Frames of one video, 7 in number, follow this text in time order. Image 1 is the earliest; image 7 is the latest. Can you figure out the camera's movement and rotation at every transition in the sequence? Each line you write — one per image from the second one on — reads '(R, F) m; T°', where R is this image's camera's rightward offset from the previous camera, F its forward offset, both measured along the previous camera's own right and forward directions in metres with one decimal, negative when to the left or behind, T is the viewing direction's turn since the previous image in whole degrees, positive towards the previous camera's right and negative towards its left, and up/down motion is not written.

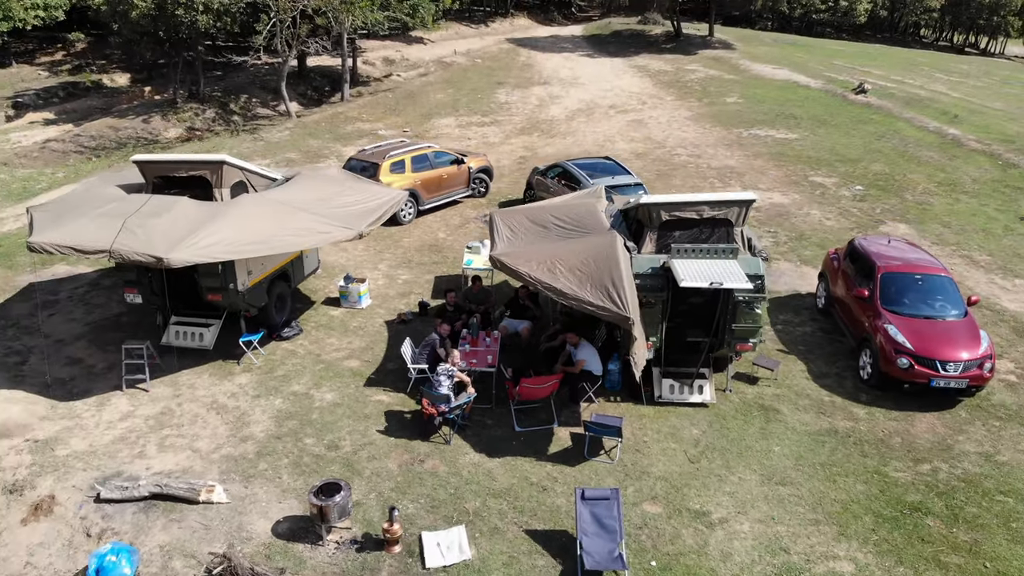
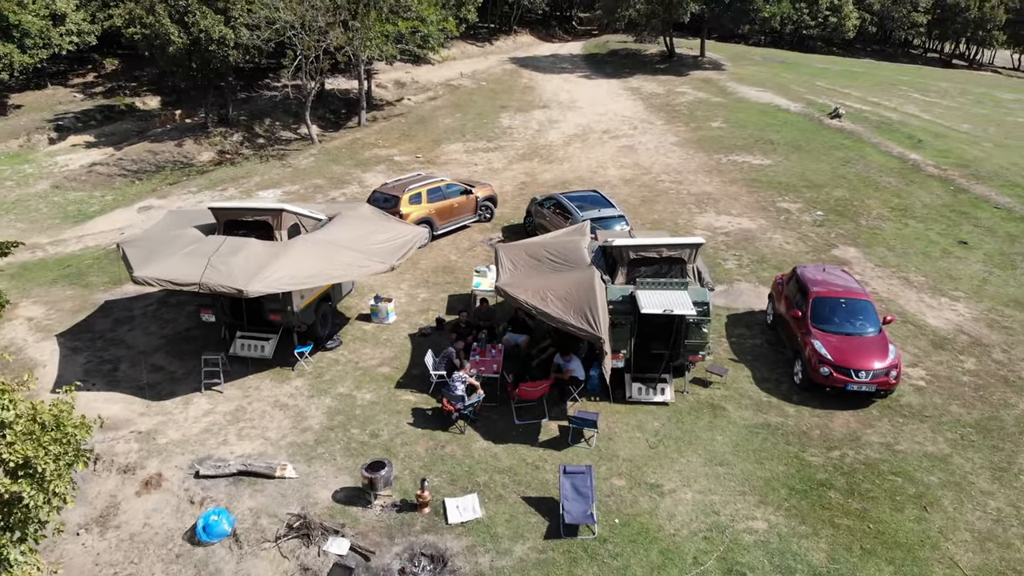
(0.0, -2.2) m; 0°
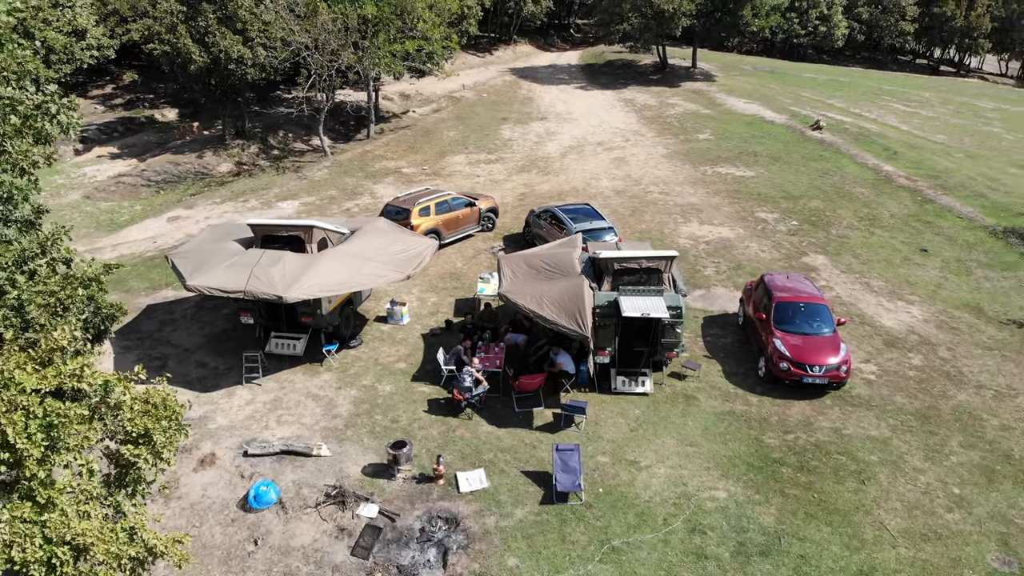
(0.0, -1.6) m; 0°
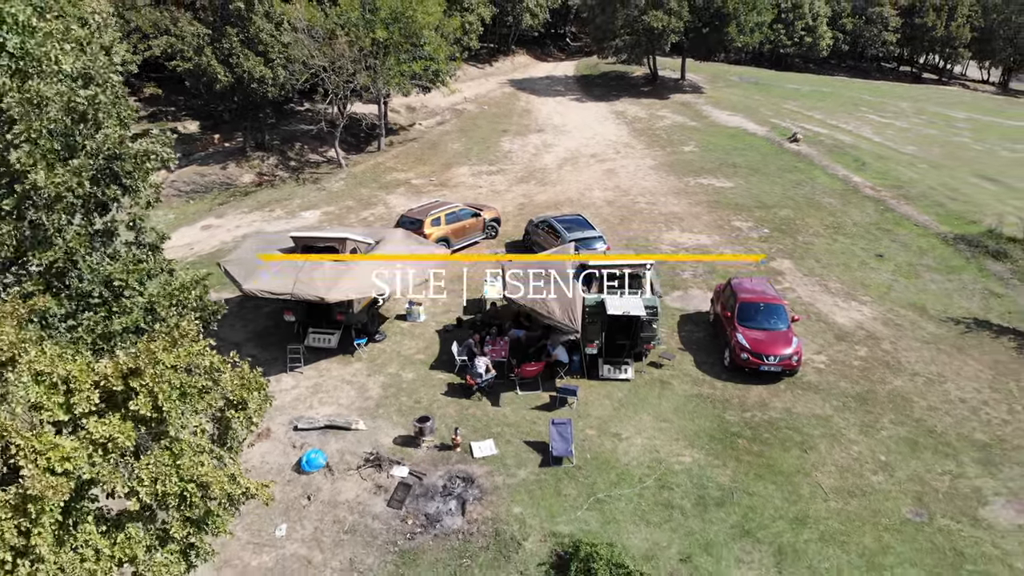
(-0.2, -2.3) m; 0°
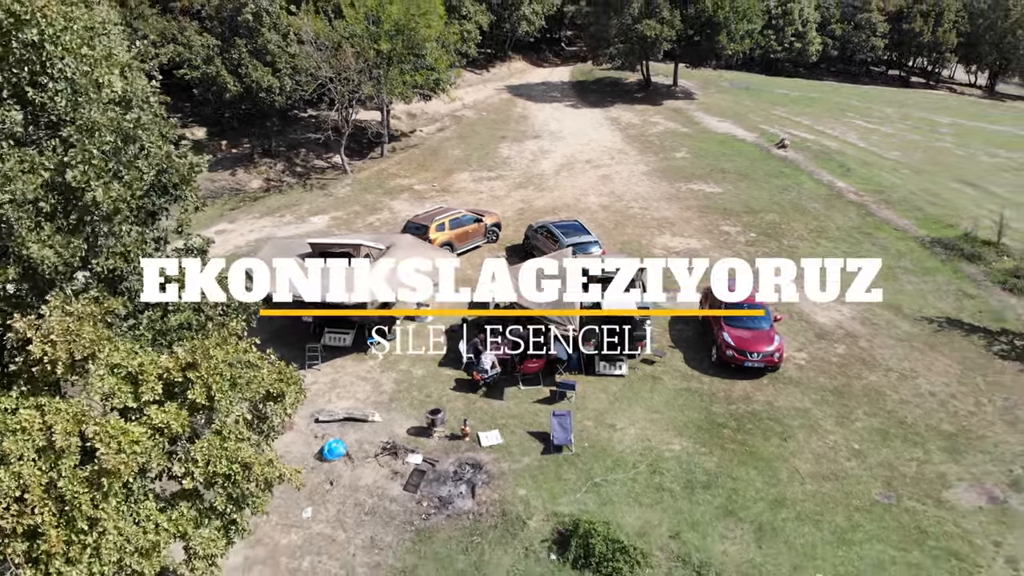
(-0.2, -1.1) m; +1°
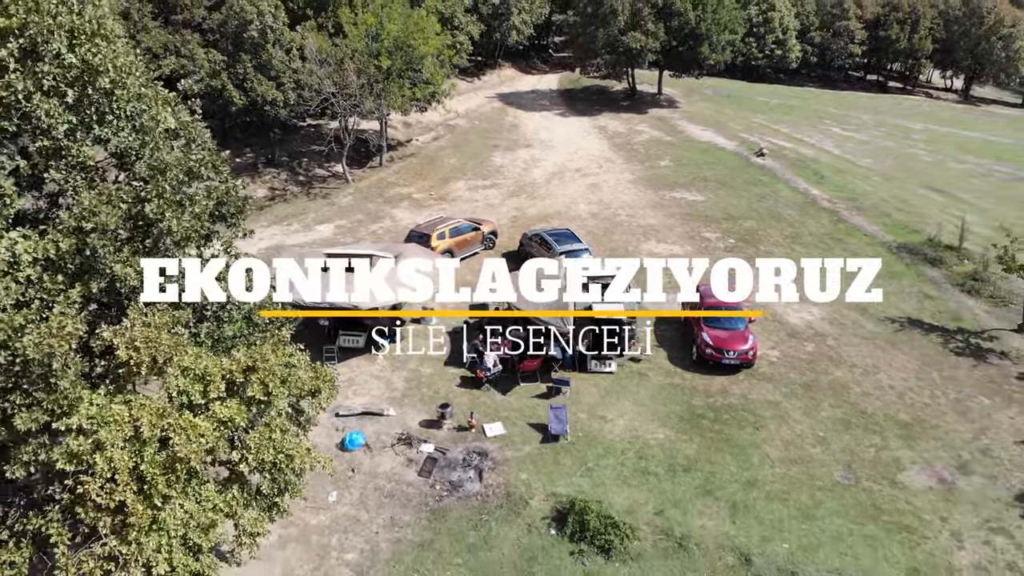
(-0.3, -1.5) m; +1°
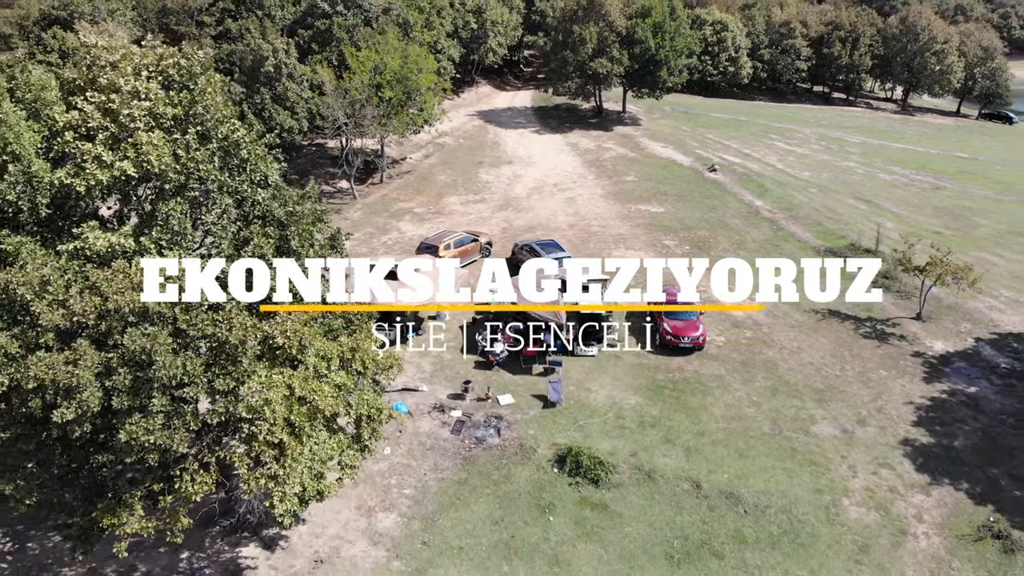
(-1.3, -4.4) m; +3°
